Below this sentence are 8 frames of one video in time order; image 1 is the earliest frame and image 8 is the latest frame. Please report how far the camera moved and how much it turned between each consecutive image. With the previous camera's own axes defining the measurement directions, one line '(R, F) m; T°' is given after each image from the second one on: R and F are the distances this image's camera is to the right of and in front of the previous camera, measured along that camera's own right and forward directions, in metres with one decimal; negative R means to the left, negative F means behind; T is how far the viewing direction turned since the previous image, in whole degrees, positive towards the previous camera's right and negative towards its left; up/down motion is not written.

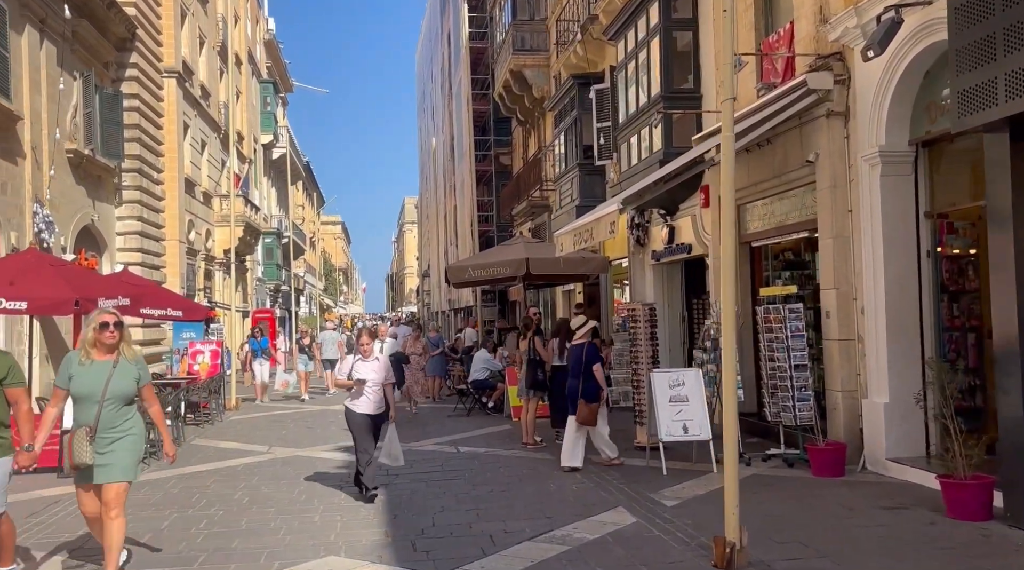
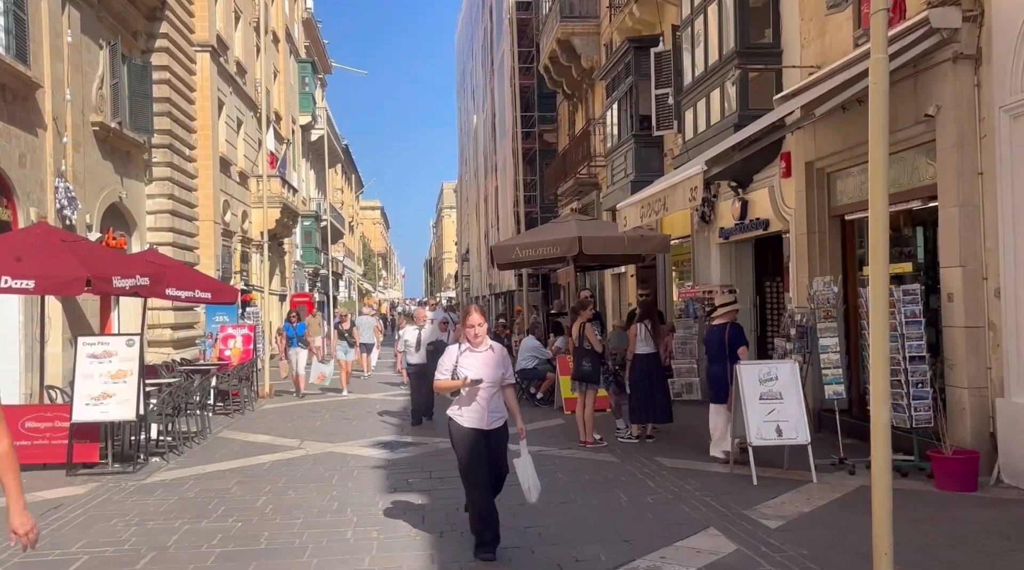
(-0.2, +1.3) m; -2°
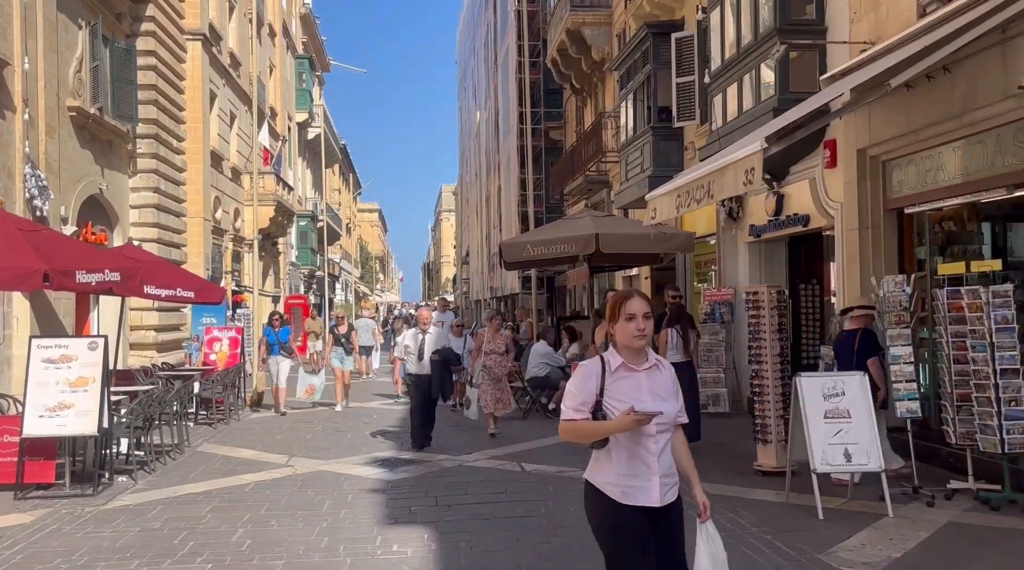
(-0.2, +1.2) m; 0°
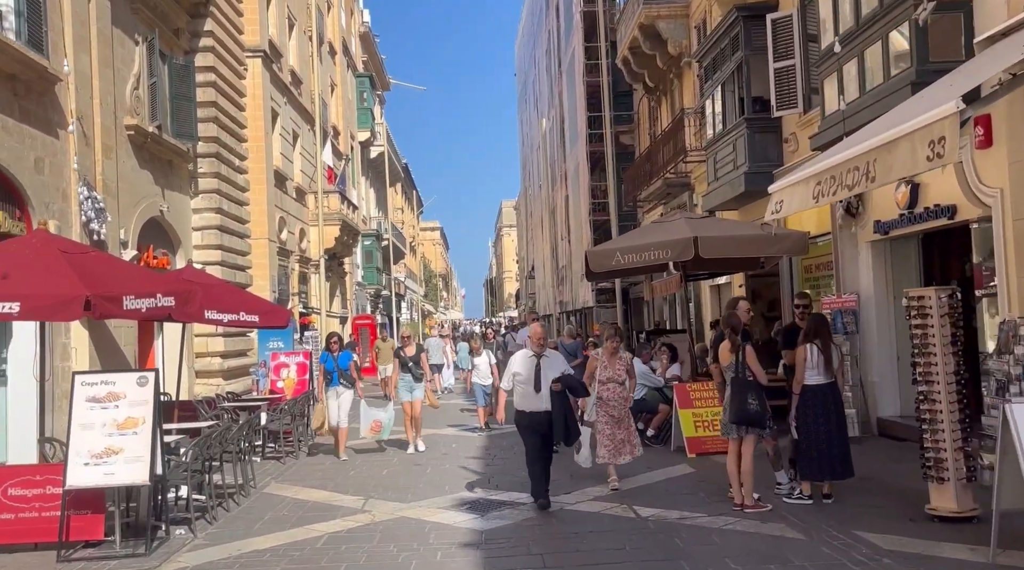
(-0.4, +1.3) m; -4°
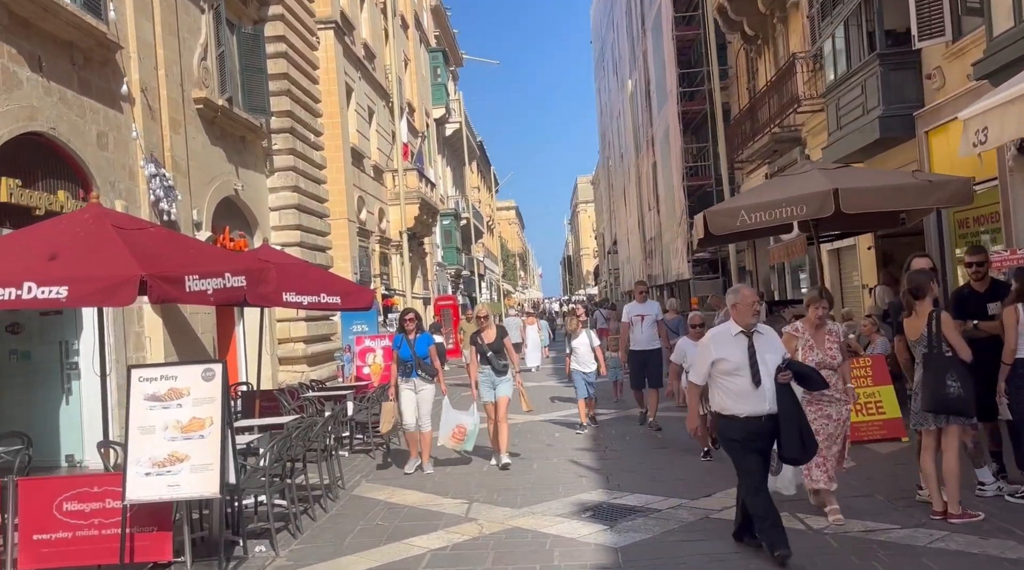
(-0.4, +1.4) m; -5°
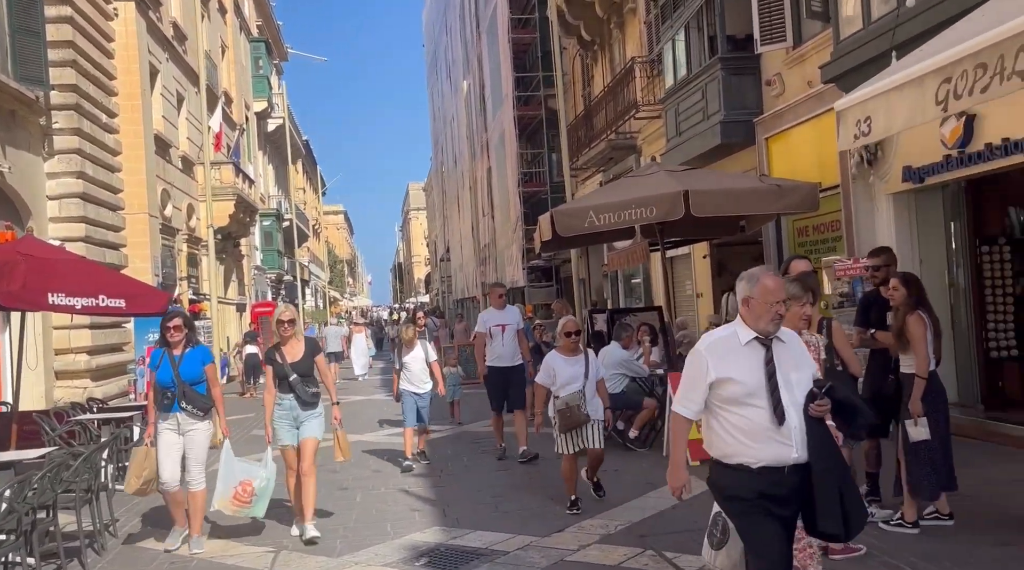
(+0.1, +1.2) m; +11°
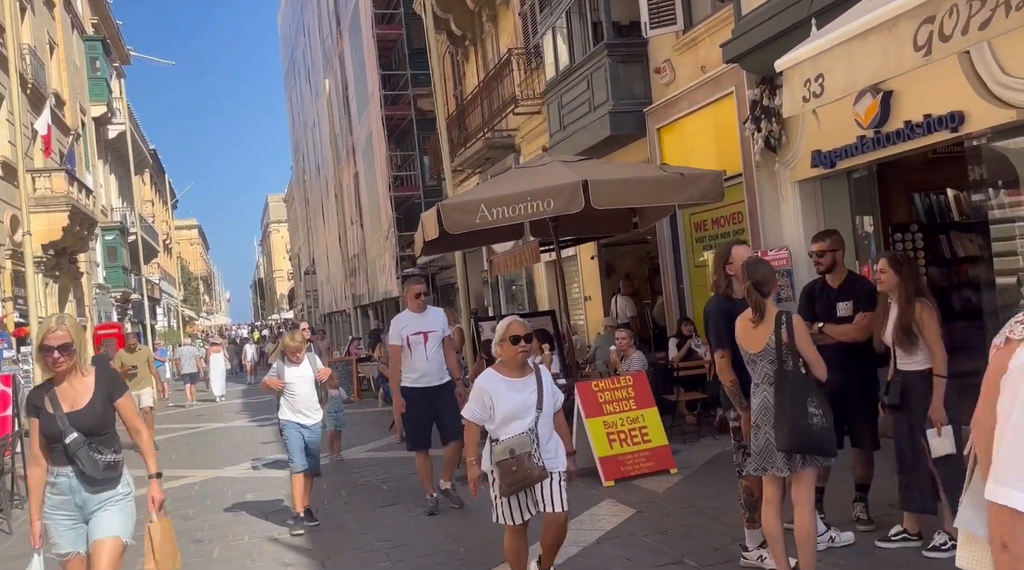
(-0.1, +1.1) m; +8°
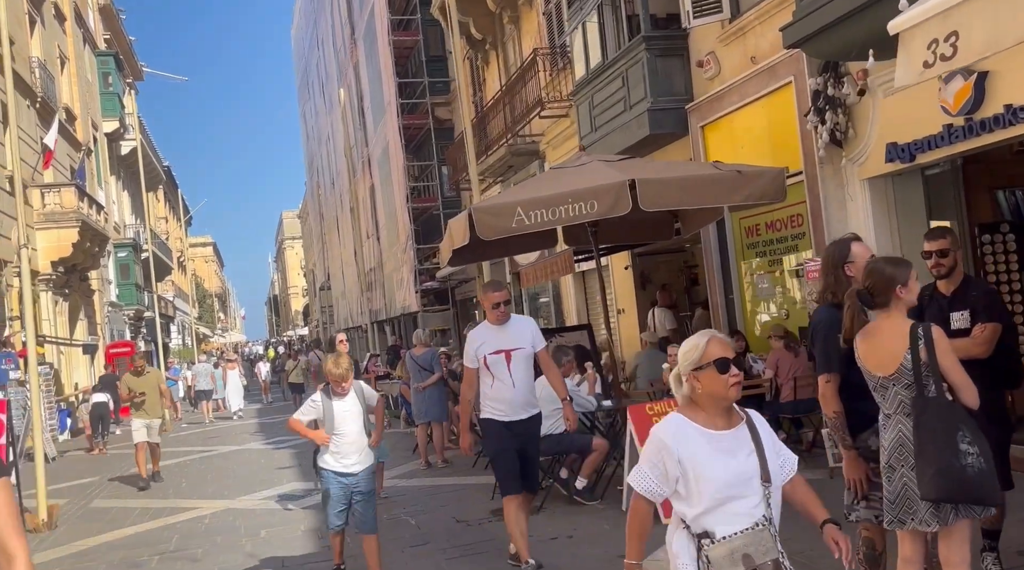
(-0.2, +0.9) m; -1°
